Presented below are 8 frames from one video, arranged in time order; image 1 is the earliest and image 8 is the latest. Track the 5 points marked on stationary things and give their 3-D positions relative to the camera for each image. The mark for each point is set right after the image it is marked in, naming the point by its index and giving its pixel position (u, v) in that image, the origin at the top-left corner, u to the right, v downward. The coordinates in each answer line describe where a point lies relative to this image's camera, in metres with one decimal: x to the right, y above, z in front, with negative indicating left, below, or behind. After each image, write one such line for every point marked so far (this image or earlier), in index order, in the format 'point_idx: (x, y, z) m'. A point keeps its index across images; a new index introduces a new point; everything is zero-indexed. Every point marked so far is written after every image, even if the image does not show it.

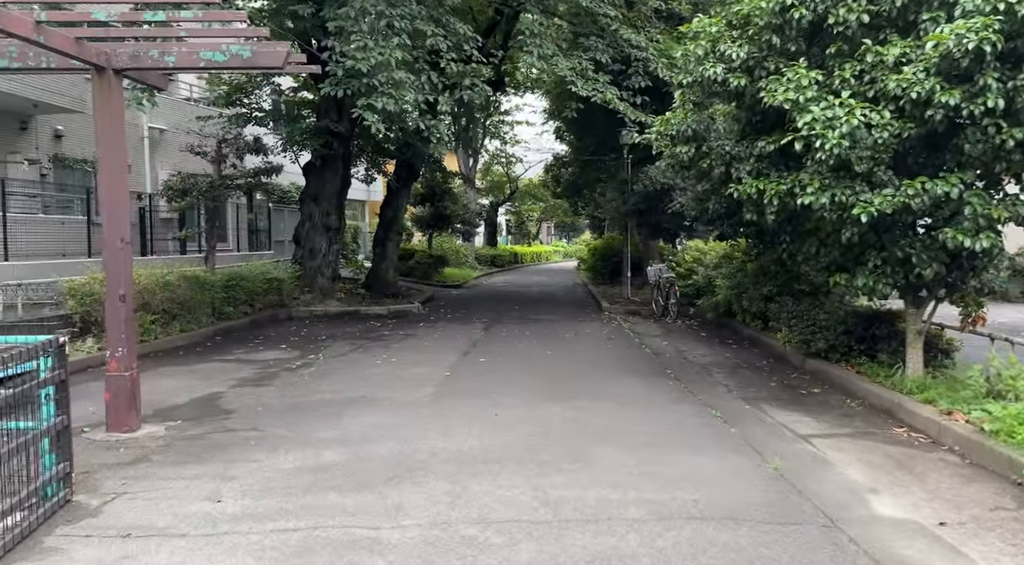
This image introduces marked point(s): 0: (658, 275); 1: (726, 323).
0: (+3.2, +0.2, +16.2) m
1: (+3.9, -0.8, +13.5) m
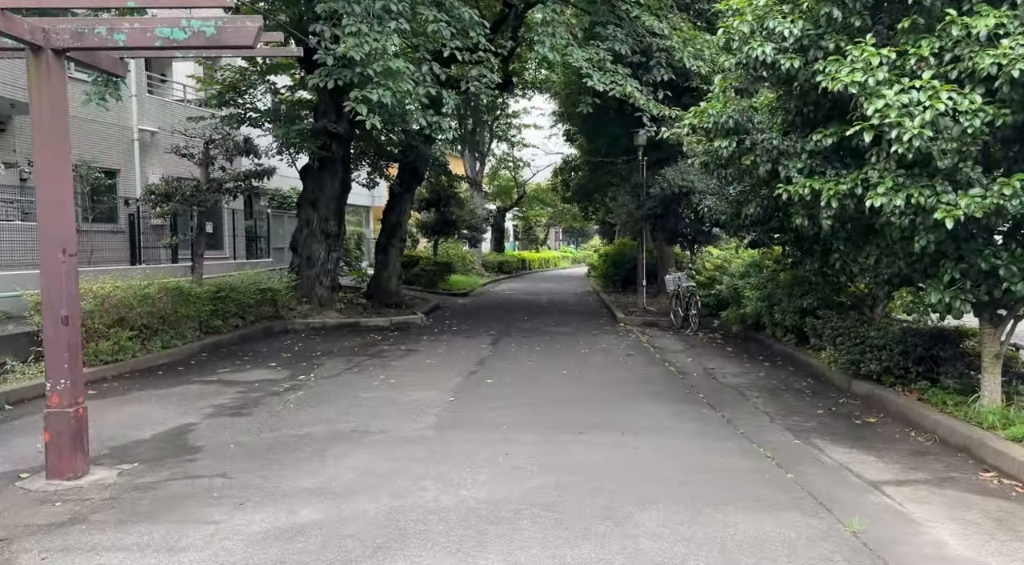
0: (+3.4, 0.0, +15.2) m
1: (+4.0, -0.9, +12.5) m
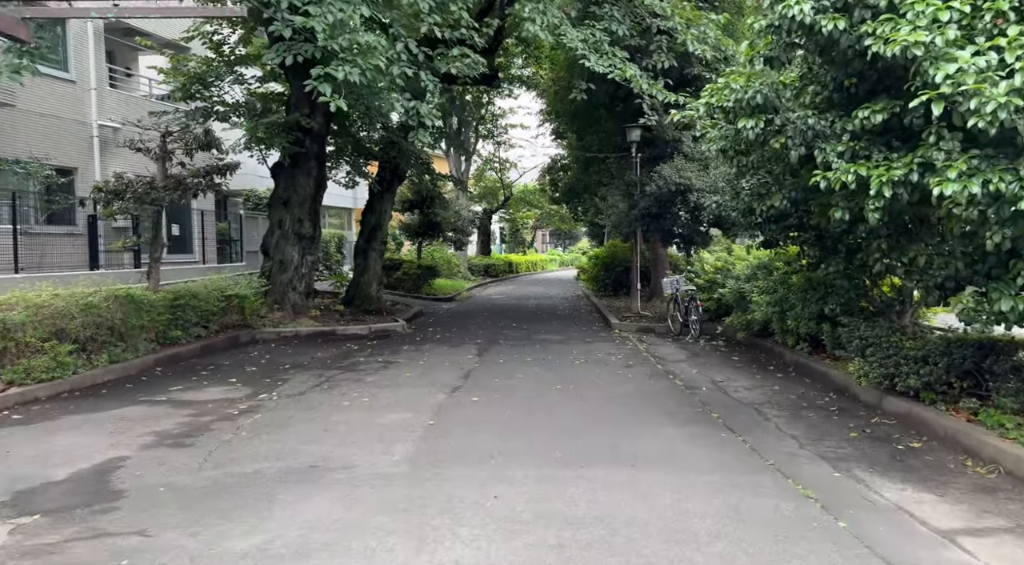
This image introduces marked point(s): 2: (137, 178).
0: (+3.1, -0.1, +14.3) m
1: (+3.9, -1.0, +11.5) m
2: (-5.7, +1.6, +11.2) m
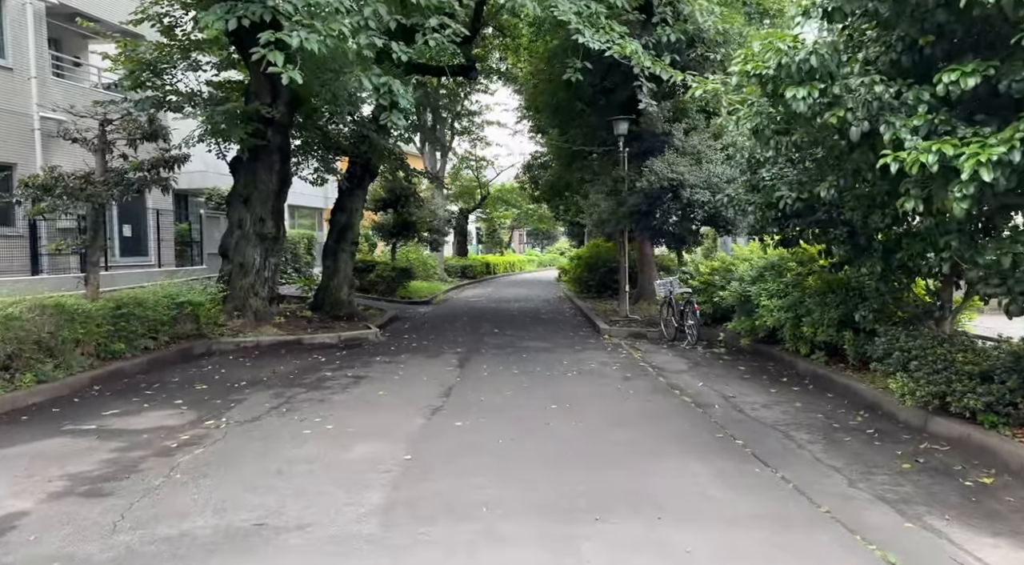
0: (+2.8, -0.1, +13.2) m
1: (+3.6, -1.0, +10.5) m
2: (-5.9, +1.5, +9.9) m
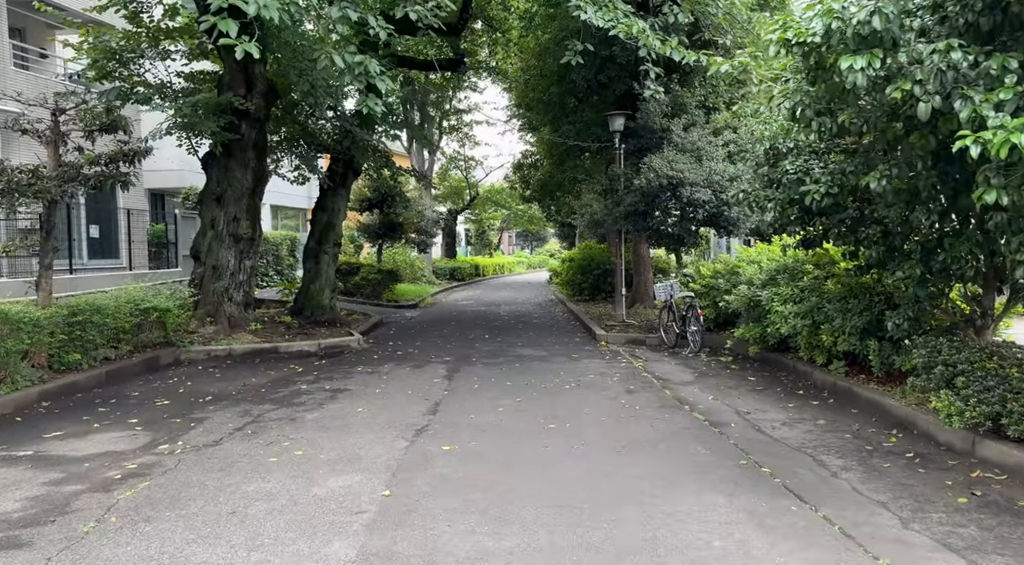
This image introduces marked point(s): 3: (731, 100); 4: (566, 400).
0: (+2.7, -0.2, +12.5) m
1: (+3.5, -1.1, +9.8) m
2: (-6.0, +1.4, +9.0) m
3: (+4.7, +3.9, +16.0) m
4: (+0.6, -1.3, +8.2) m
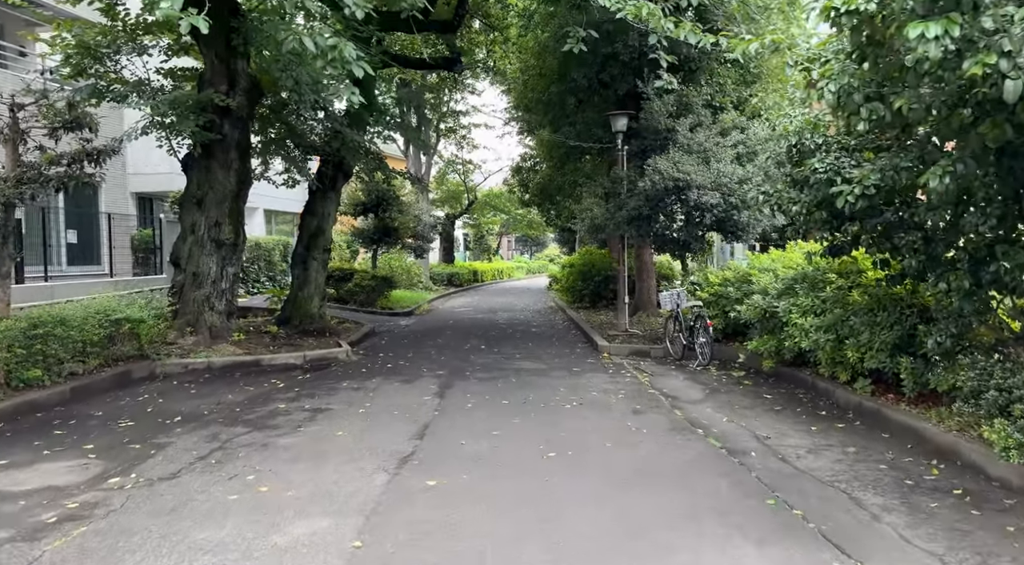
0: (+2.6, -0.3, +11.8) m
1: (+3.5, -1.2, +9.1) m
2: (-6.0, +1.3, +8.3) m
3: (+4.7, +3.8, +15.3) m
4: (+0.6, -1.4, +7.5) m
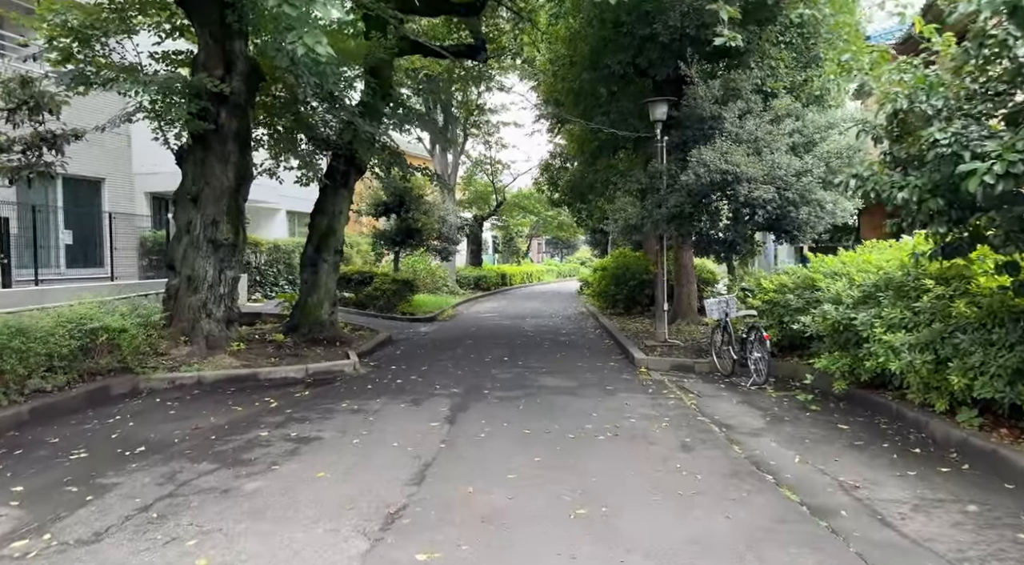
0: (+3.0, -0.4, +10.3) m
1: (+3.7, -1.3, +7.6) m
2: (-5.8, +1.3, +7.2) m
3: (+5.2, +3.7, +13.7) m
4: (+0.7, -1.5, +6.1) m
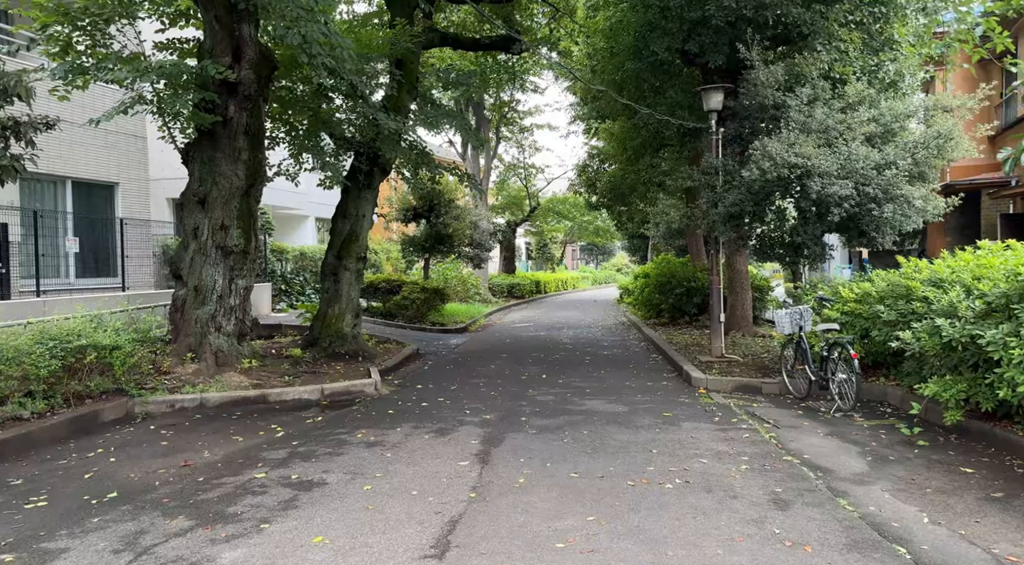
0: (+3.5, -0.5, +8.9) m
1: (+4.1, -1.3, +6.1) m
2: (-5.4, +1.2, +6.2) m
3: (+5.8, +3.5, +12.3) m
4: (+1.0, -1.5, +4.8) m
